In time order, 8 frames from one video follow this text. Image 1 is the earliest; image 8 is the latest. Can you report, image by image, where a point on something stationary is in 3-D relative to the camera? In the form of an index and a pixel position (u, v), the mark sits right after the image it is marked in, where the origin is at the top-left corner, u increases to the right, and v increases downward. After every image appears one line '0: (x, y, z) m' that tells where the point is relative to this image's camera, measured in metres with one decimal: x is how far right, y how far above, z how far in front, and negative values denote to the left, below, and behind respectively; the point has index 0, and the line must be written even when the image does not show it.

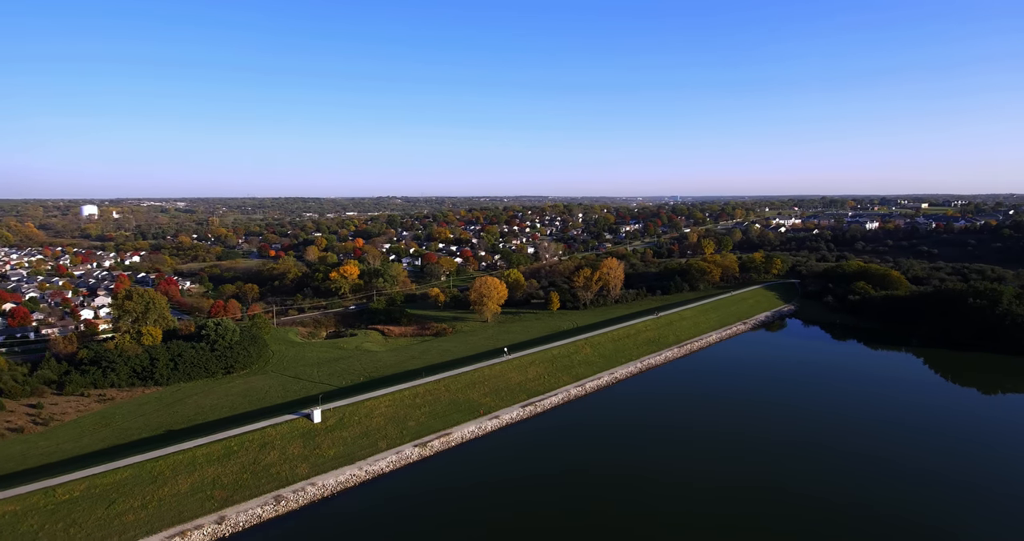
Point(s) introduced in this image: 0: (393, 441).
0: (-3.0, -4.4, +15.7) m
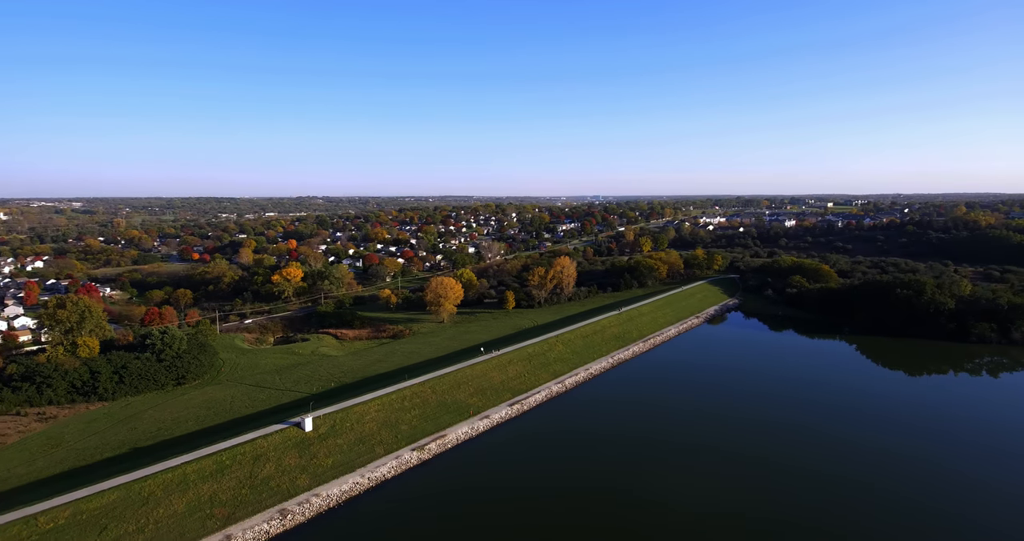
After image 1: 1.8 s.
0: (-3.1, -4.4, +15.3) m
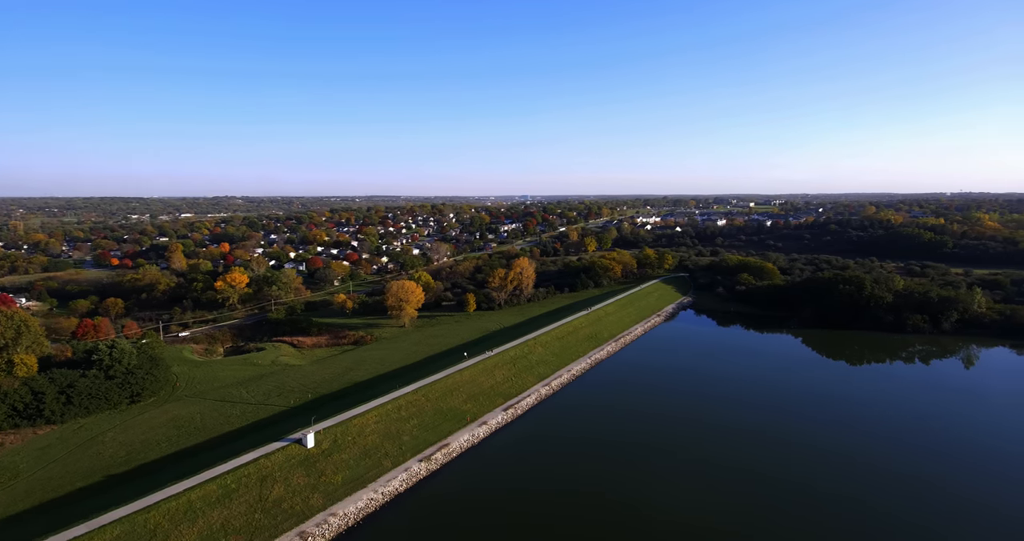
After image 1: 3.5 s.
0: (-2.8, -4.6, +14.8) m
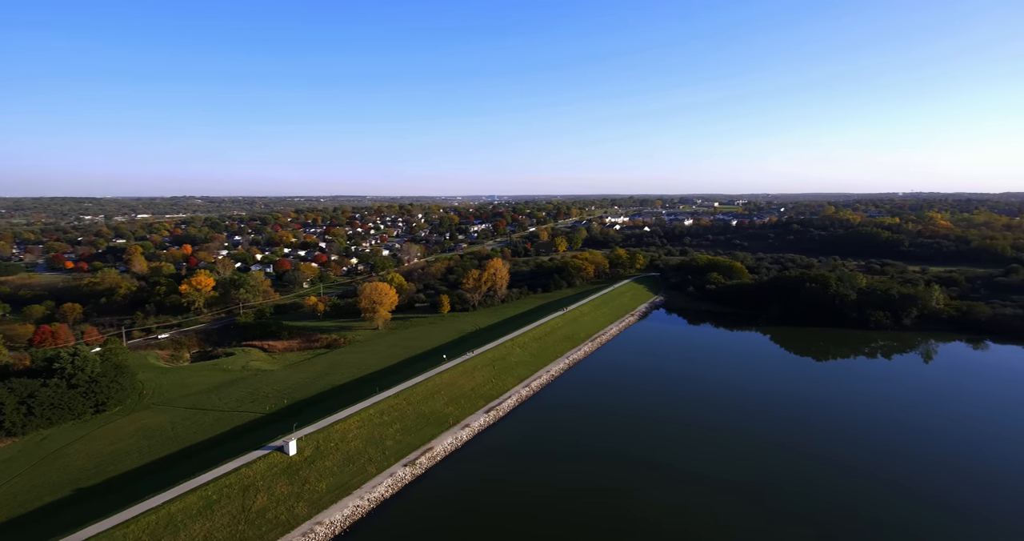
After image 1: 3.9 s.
0: (-3.2, -4.7, +14.7) m
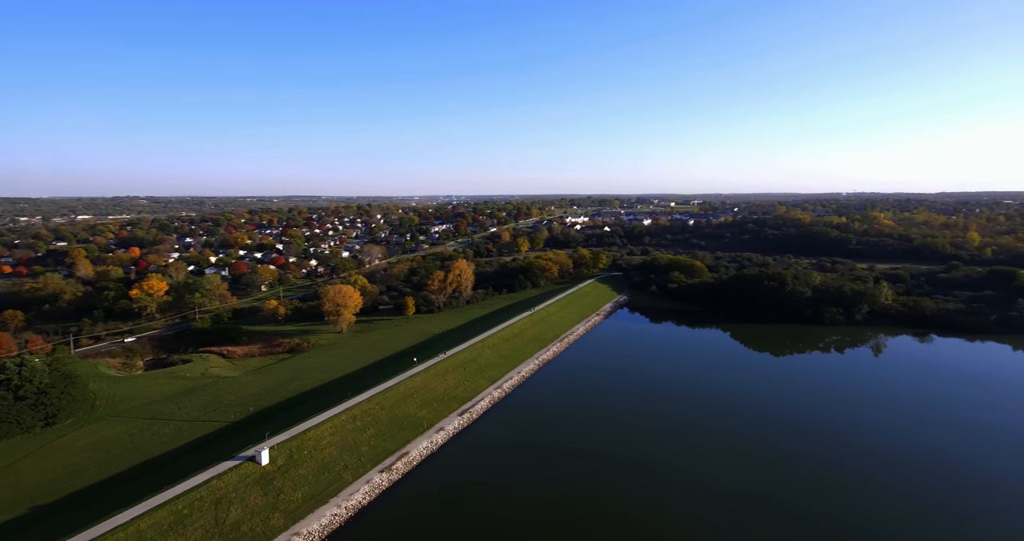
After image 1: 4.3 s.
0: (-3.7, -4.8, +14.4) m
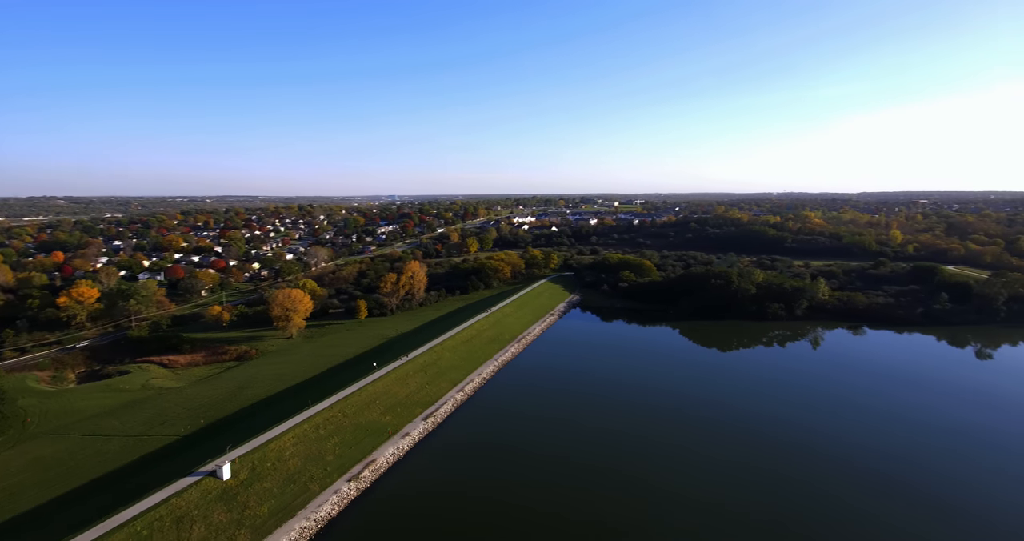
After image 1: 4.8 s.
0: (-4.4, -4.9, +14.0) m
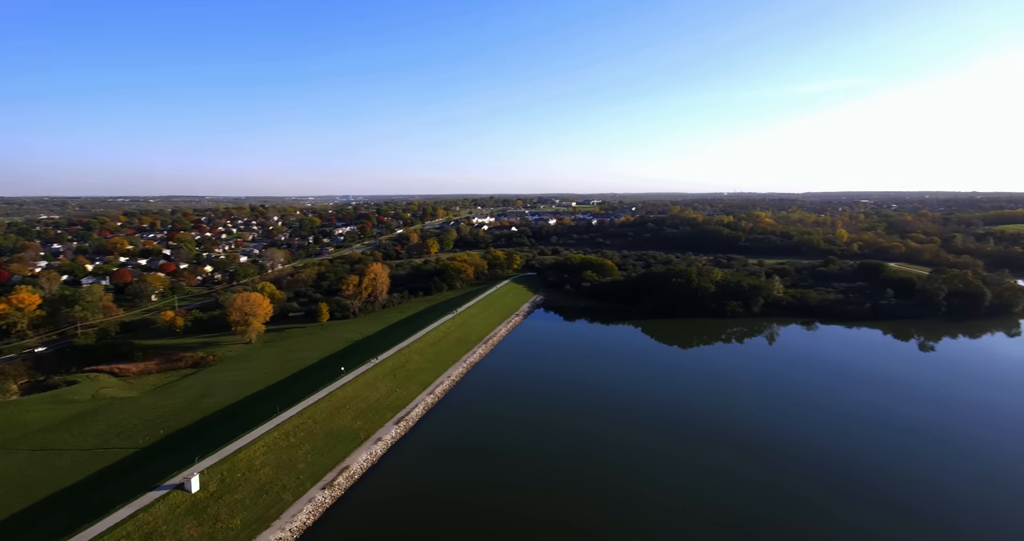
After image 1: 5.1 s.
0: (-4.9, -5.0, +13.7) m
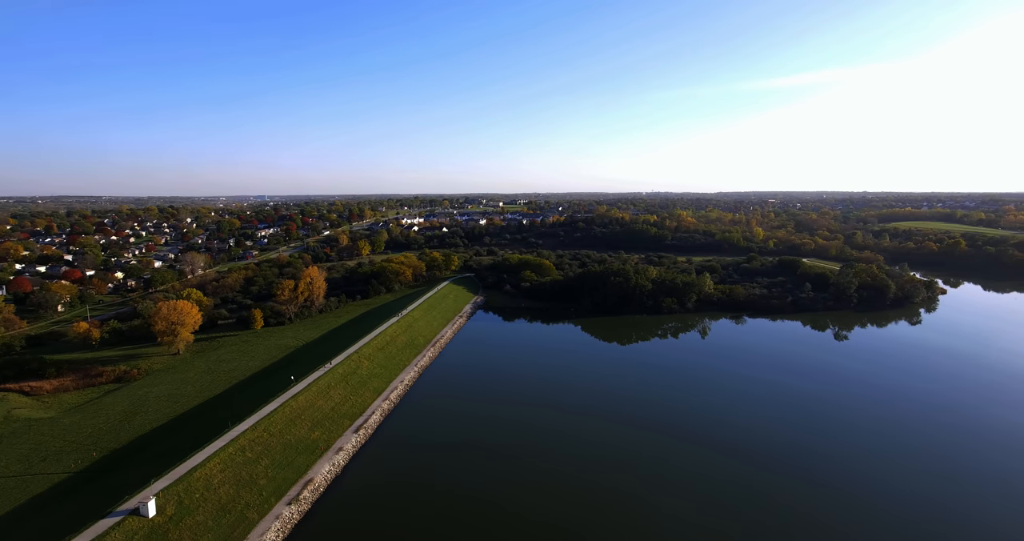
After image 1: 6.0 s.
0: (-5.5, -5.1, +13.1) m
